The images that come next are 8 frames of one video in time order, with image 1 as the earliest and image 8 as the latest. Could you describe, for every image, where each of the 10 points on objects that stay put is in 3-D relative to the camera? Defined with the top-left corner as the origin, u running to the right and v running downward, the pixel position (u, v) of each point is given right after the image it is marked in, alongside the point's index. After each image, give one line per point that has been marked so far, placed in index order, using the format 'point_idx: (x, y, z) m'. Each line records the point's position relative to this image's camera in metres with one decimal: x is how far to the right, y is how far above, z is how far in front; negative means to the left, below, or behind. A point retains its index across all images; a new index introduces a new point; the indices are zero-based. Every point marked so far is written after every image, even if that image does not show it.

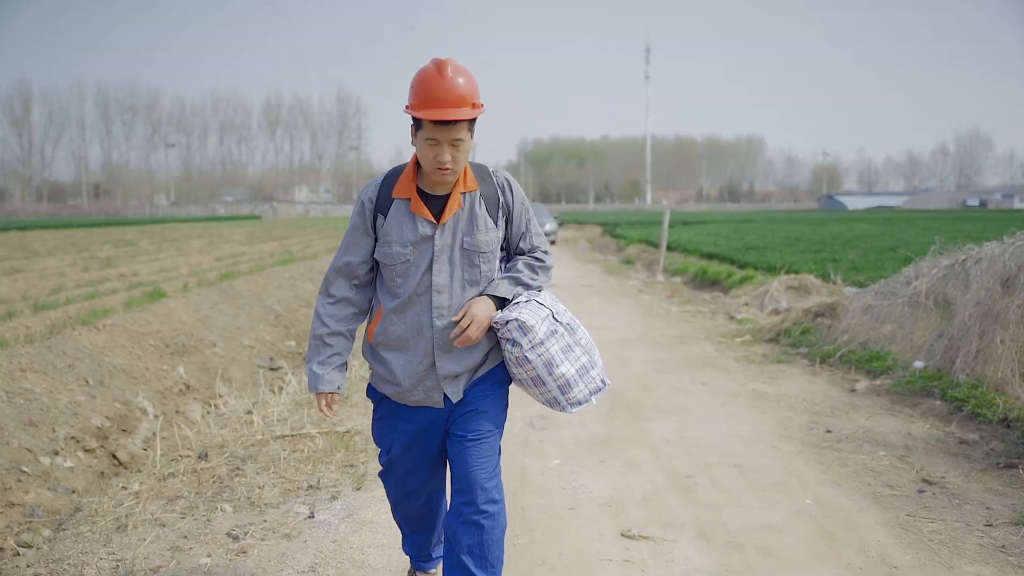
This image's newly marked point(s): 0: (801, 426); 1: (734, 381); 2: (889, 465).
0: (+1.8, -0.8, +4.7) m
1: (+1.7, -0.7, +5.9) m
2: (+1.9, -0.9, +3.9) m
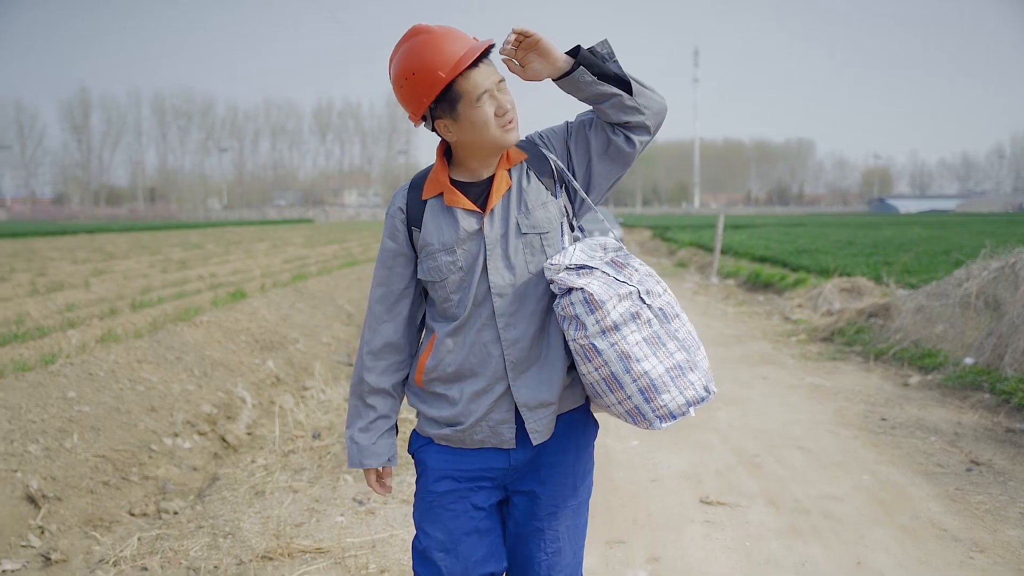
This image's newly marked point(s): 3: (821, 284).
0: (+2.3, -0.8, +5.0) m
1: (+2.3, -0.7, +6.3) m
2: (+2.4, -0.9, +4.3) m
3: (+4.3, +0.1, +10.7) m
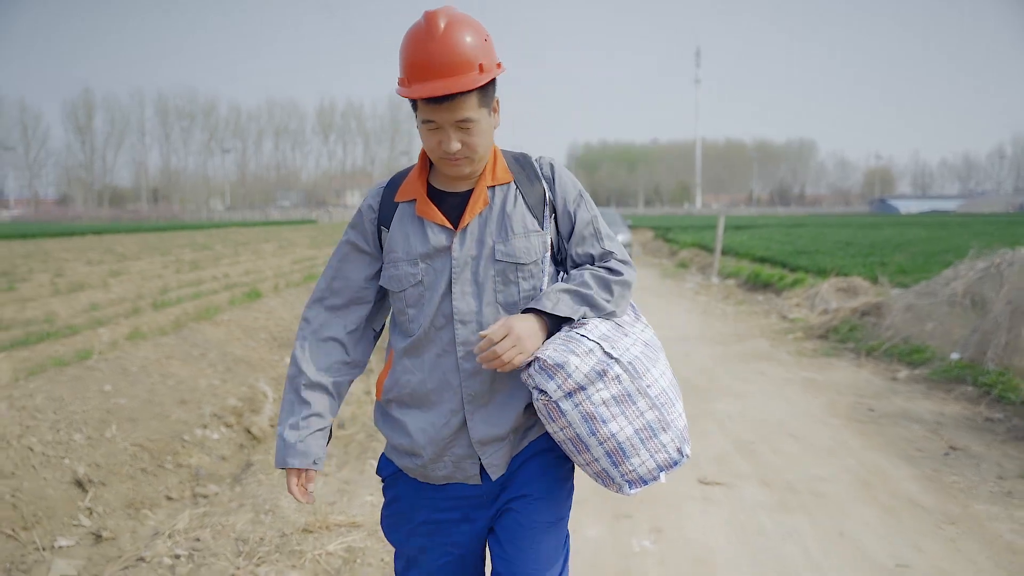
0: (+2.4, -0.8, +5.4) m
1: (+2.4, -0.7, +6.6) m
2: (+2.5, -0.9, +4.6) m
3: (+4.4, +0.1, +11.1) m
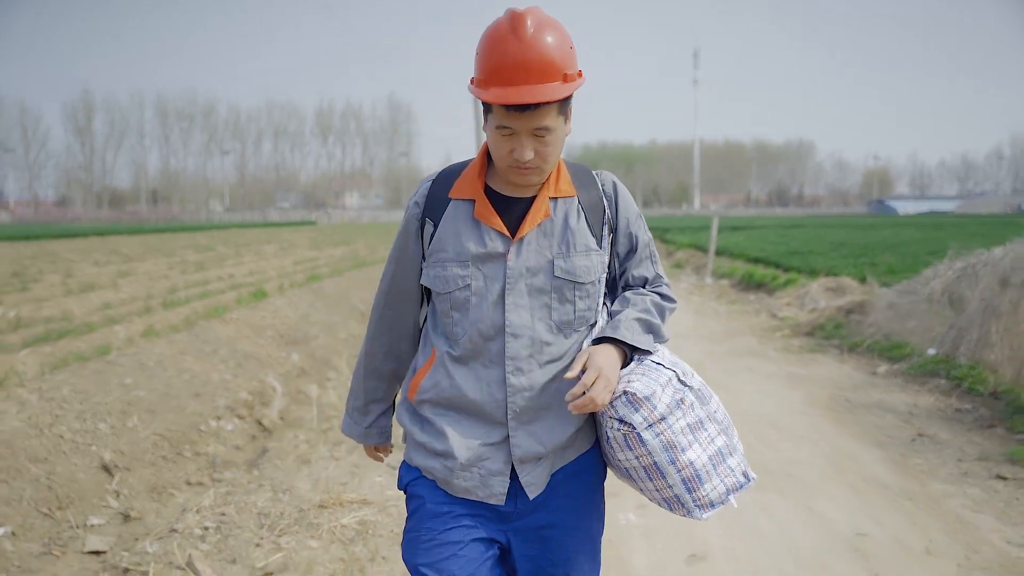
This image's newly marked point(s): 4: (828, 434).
0: (+2.4, -0.8, +5.7) m
1: (+2.4, -0.7, +7.0) m
2: (+2.5, -0.9, +5.0) m
3: (+4.4, +0.1, +11.4) m
4: (+2.0, -0.9, +4.8) m
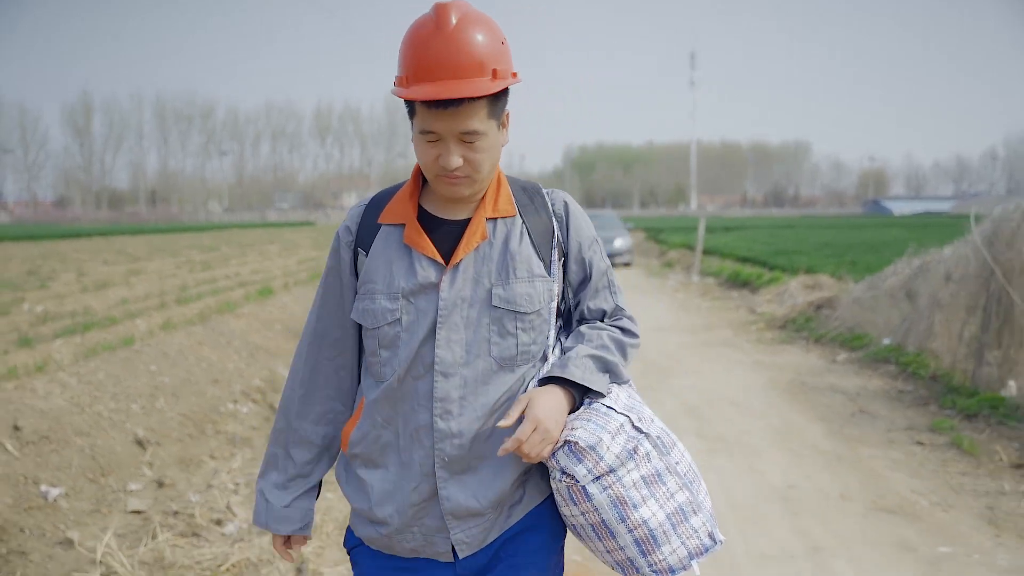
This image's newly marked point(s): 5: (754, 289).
0: (+2.3, -0.8, +6.3) m
1: (+2.3, -0.7, +7.6) m
2: (+2.4, -0.8, +5.6) m
3: (+4.3, +0.1, +12.0) m
4: (+1.9, -0.9, +5.4) m
5: (+4.1, 0.0, +12.9) m
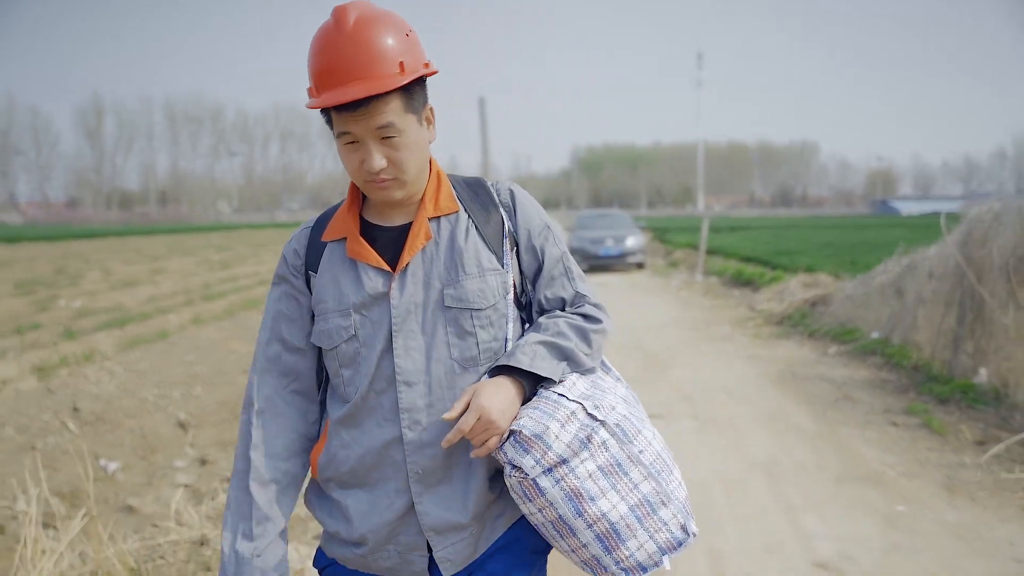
0: (+2.4, -0.7, +6.8) m
1: (+2.4, -0.6, +8.1) m
2: (+2.5, -0.8, +6.1) m
3: (+4.5, +0.1, +12.5) m
4: (+2.0, -0.8, +5.9) m
5: (+4.2, 0.0, +13.4) m
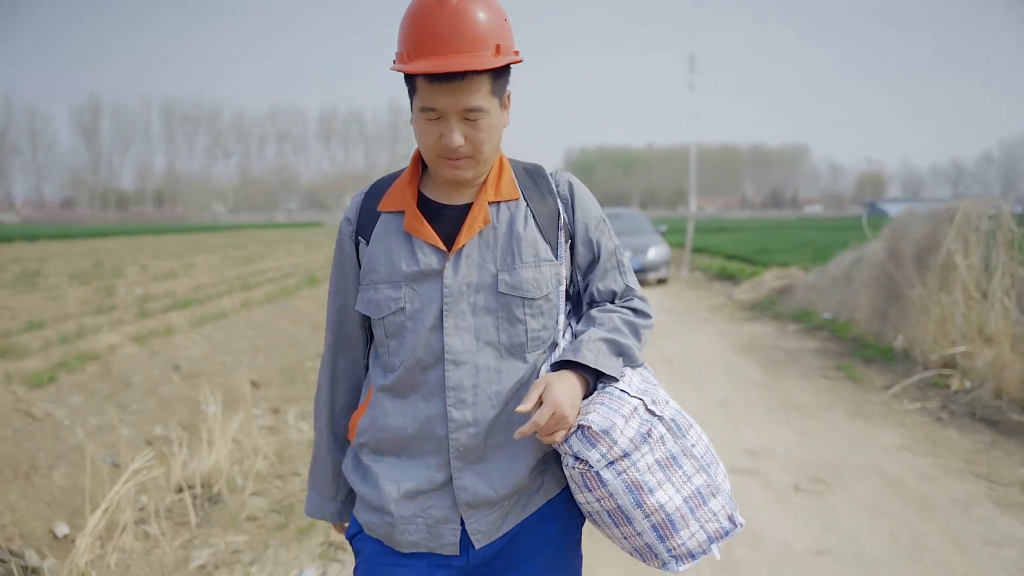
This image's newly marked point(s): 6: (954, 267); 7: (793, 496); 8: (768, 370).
0: (+2.5, -0.6, +8.2) m
1: (+2.5, -0.5, +9.5) m
2: (+2.6, -0.7, +7.5) m
3: (+4.6, +0.3, +13.9) m
4: (+2.1, -0.7, +7.3) m
5: (+4.3, +0.1, +14.8) m
6: (+3.7, +0.2, +6.4) m
7: (+1.5, -1.1, +3.9) m
8: (+2.3, -0.7, +6.8) m
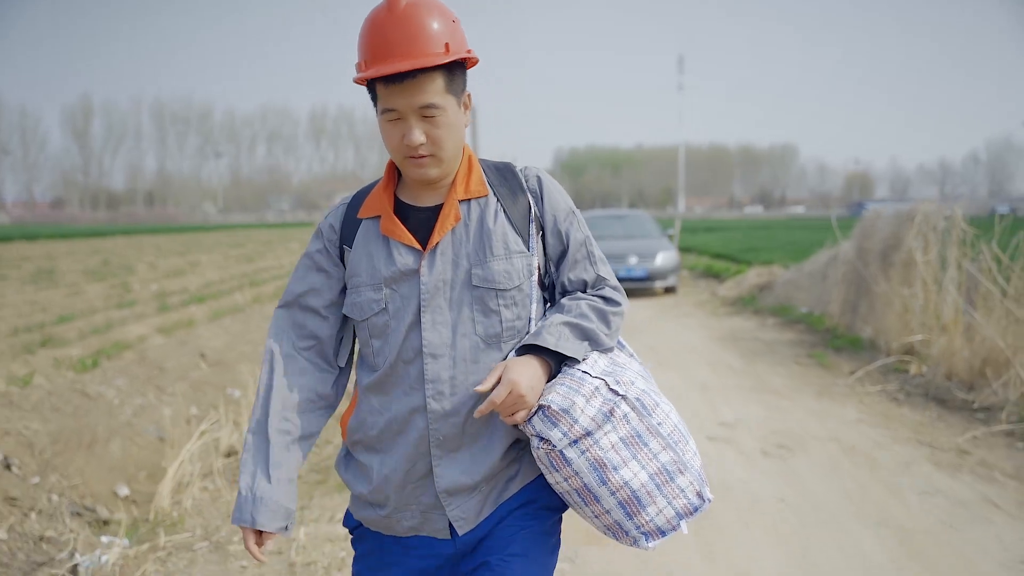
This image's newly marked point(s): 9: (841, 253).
0: (+2.5, -0.5, +8.9) m
1: (+2.5, -0.4, +10.1) m
2: (+2.6, -0.6, +8.1) m
3: (+4.5, +0.3, +14.6) m
4: (+2.1, -0.6, +7.9) m
5: (+4.2, +0.2, +15.5) m
6: (+3.7, +0.2, +7.0) m
7: (+1.5, -1.0, +4.6) m
8: (+2.3, -0.7, +7.5) m
9: (+3.9, +0.4, +8.9) m
